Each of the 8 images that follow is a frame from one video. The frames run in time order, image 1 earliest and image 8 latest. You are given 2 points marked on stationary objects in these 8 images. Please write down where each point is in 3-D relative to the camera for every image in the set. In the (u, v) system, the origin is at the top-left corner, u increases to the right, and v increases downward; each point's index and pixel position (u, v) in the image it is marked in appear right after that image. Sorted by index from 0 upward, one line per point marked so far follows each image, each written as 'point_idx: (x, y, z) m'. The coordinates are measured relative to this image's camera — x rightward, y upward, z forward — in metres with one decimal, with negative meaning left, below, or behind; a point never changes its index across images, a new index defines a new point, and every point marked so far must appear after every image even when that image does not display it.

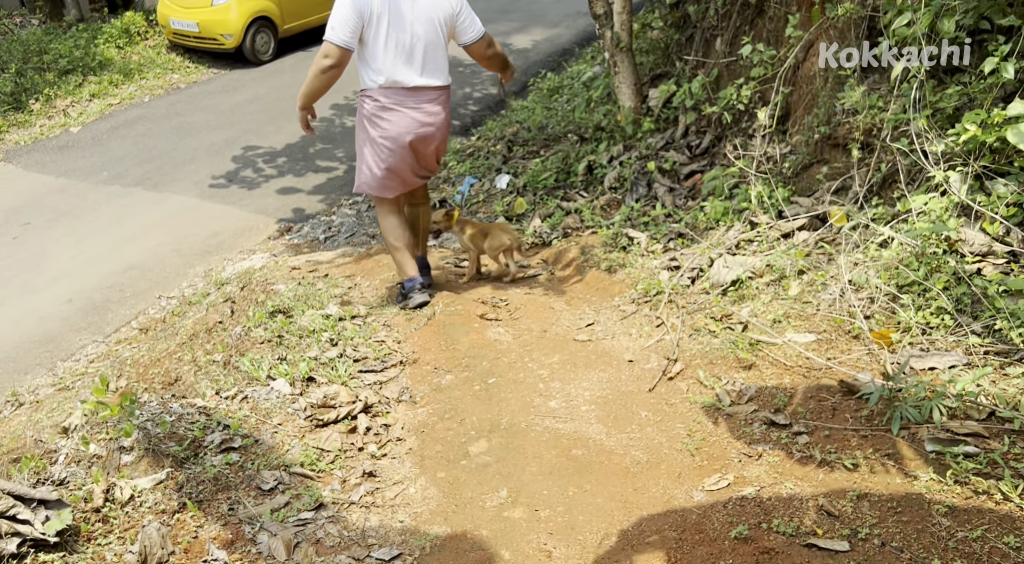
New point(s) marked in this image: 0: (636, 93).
0: (+1.0, +1.5, +7.8) m
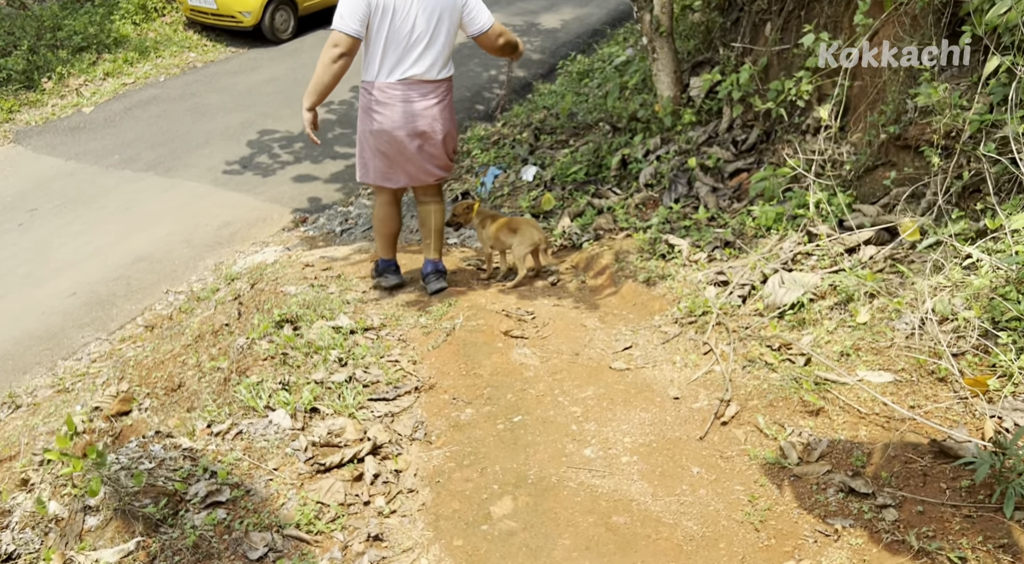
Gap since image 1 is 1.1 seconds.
0: (+1.2, +1.5, +7.2) m
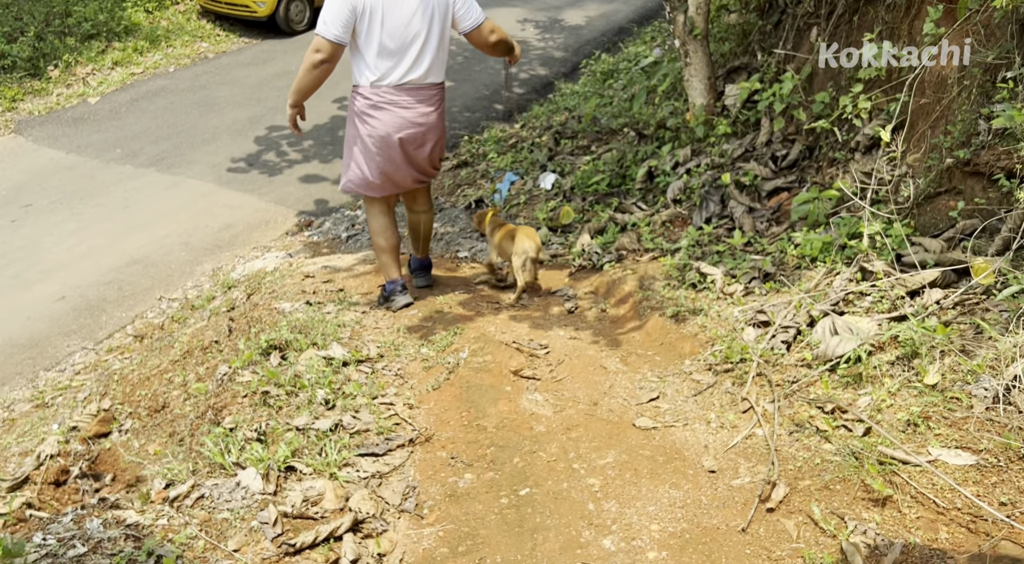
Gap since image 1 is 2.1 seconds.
0: (+1.4, +1.3, +6.7) m
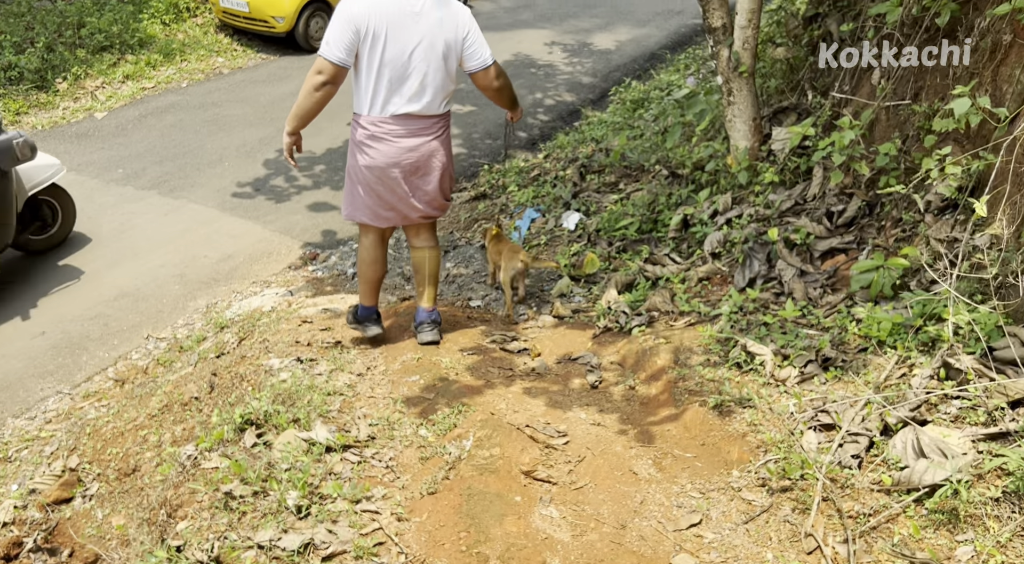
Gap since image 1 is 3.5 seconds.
0: (+1.5, +0.9, +6.0) m
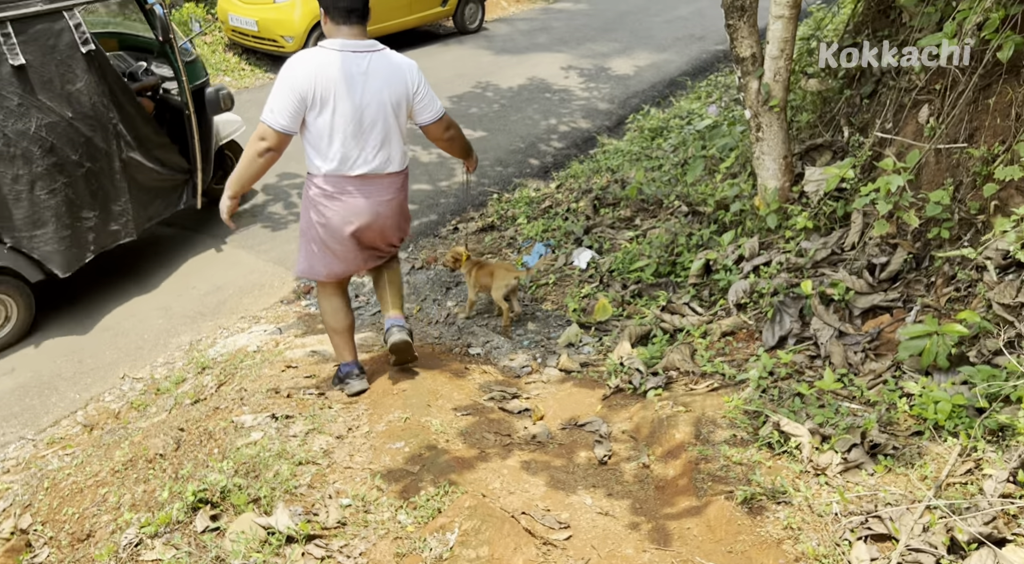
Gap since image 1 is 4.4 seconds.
0: (+1.5, +0.6, +5.4) m
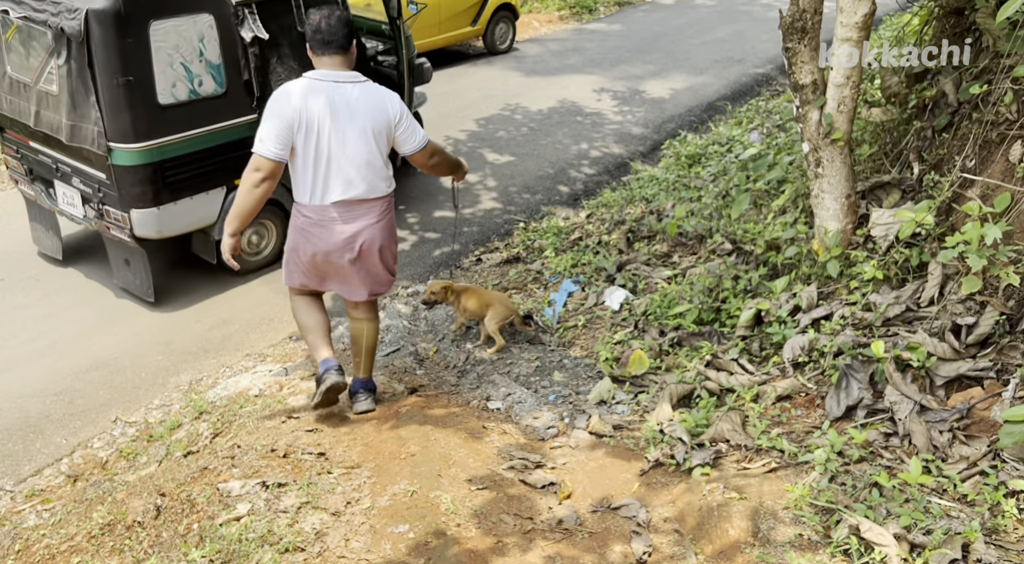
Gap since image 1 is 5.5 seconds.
0: (+1.7, +0.4, +4.8) m
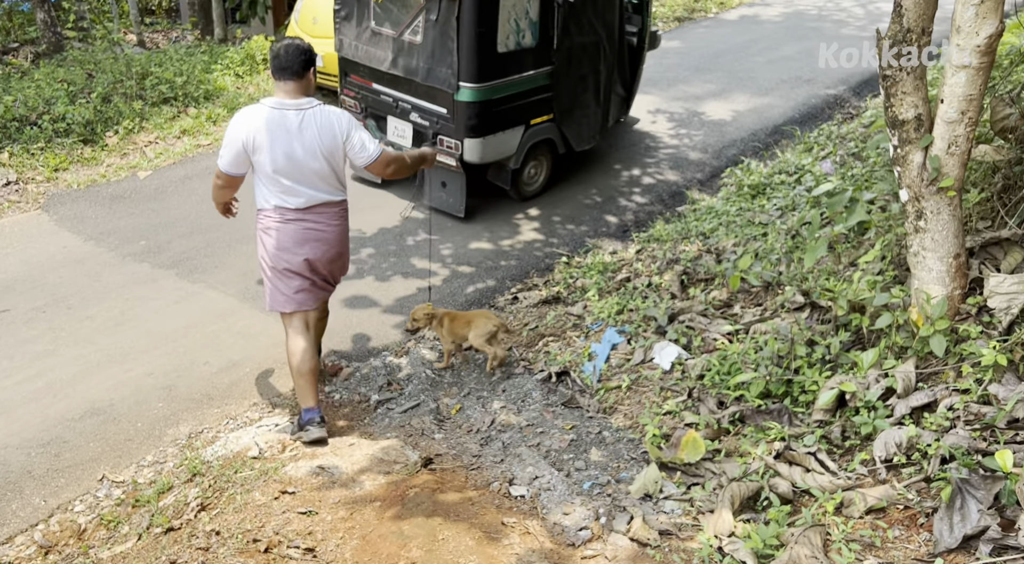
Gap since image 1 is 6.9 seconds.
0: (+1.8, +0.1, +3.9) m
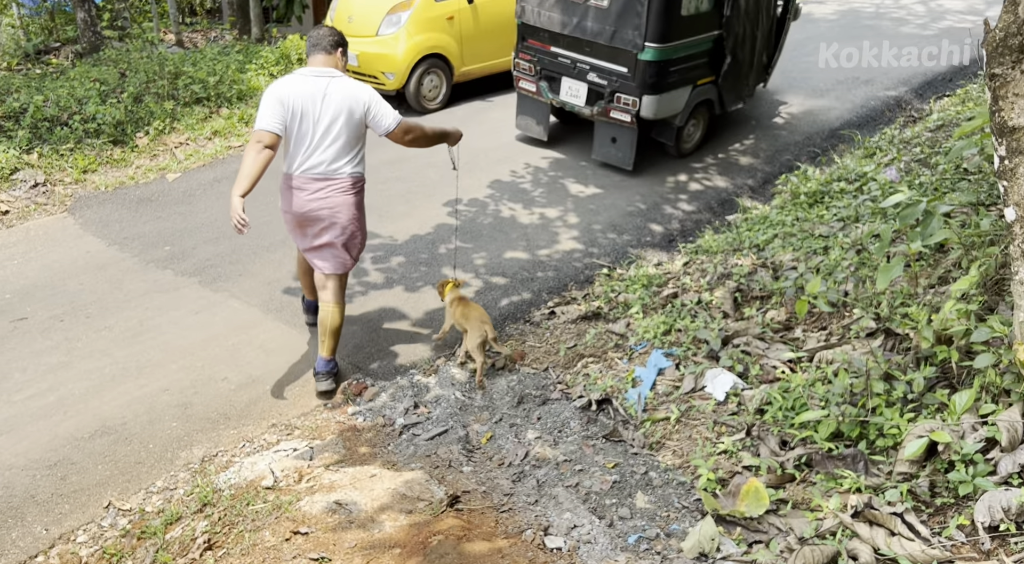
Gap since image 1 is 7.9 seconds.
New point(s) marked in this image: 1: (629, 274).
0: (+1.9, -0.1, +3.3) m
1: (+0.9, 0.0, +7.0) m
